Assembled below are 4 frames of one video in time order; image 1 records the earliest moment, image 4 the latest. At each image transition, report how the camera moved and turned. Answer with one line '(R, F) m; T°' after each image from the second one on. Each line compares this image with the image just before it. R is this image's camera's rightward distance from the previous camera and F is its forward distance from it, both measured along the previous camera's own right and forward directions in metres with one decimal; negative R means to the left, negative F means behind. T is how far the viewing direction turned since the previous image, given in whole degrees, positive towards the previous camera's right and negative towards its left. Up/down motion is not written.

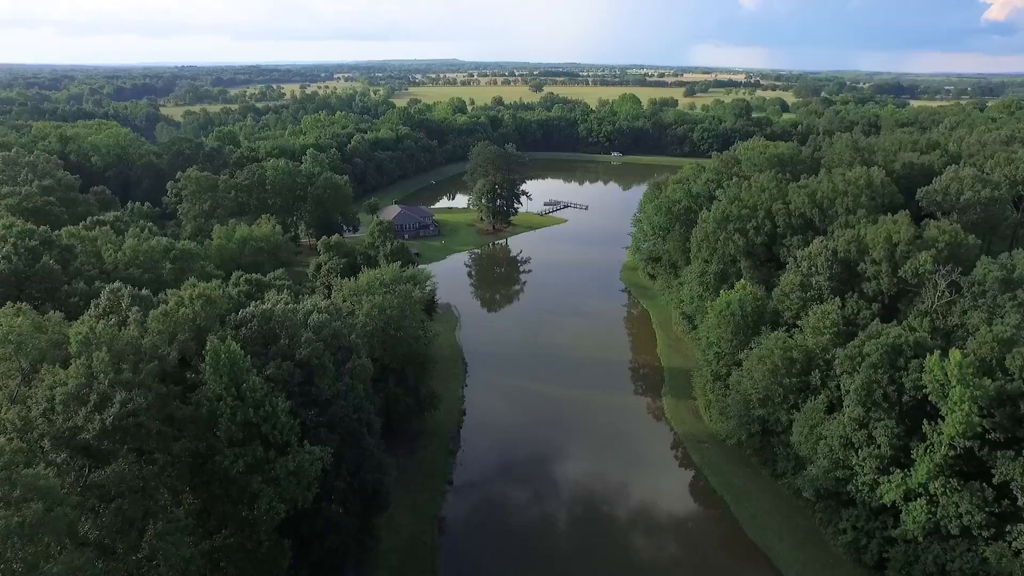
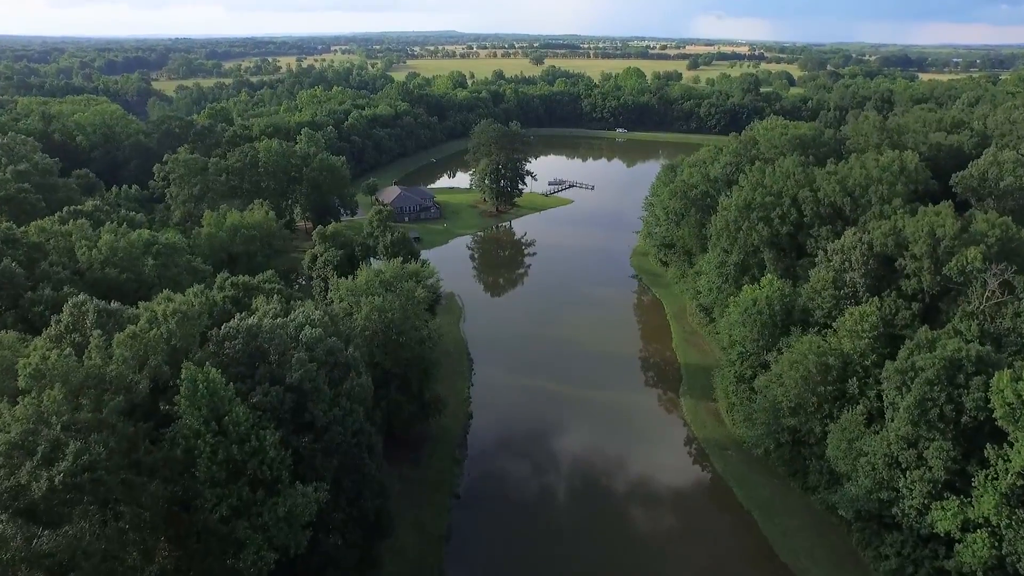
(-0.6, +2.9) m; 0°
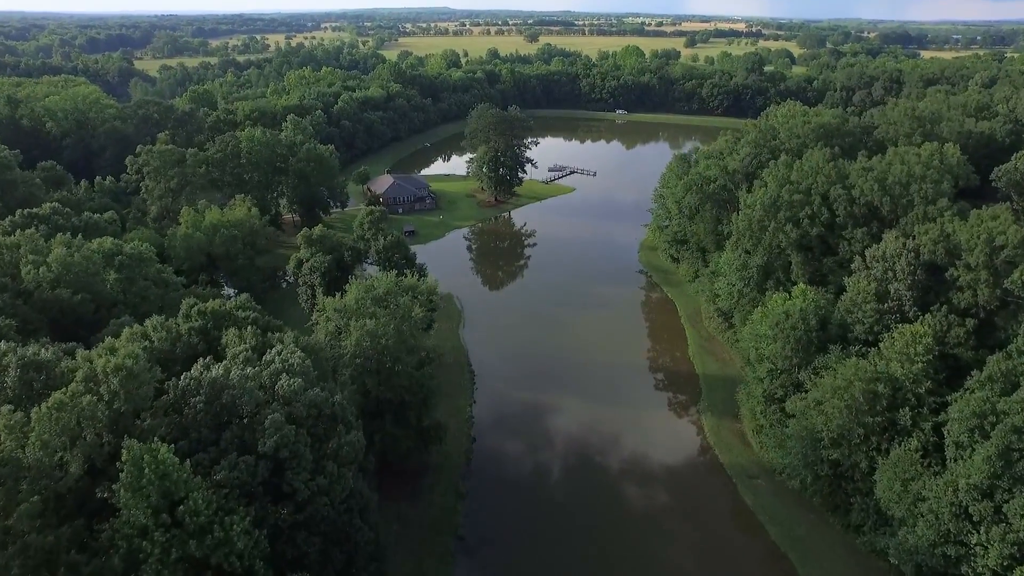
(-0.7, +3.9) m; +1°
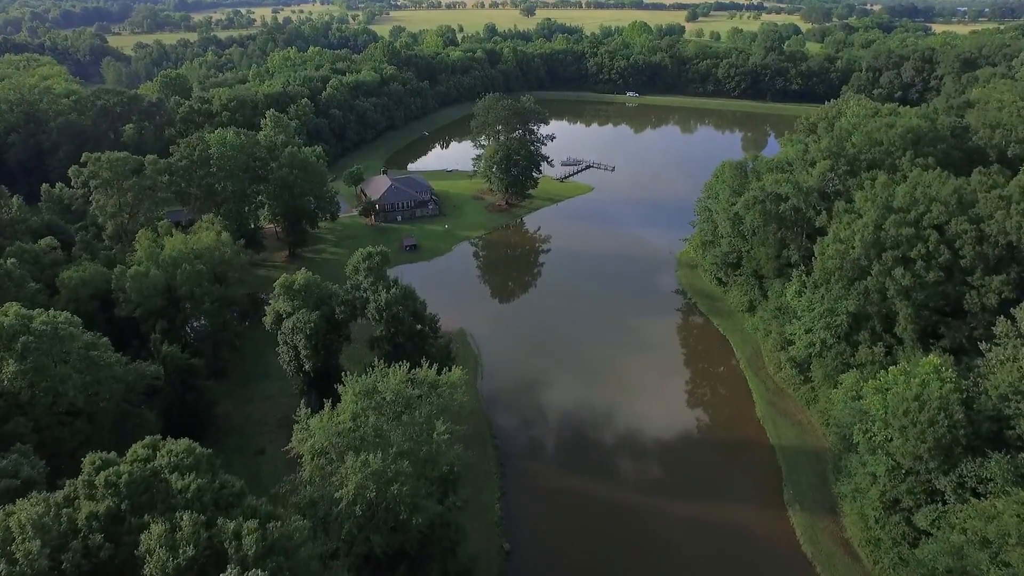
(-2.3, +8.9) m; +1°
